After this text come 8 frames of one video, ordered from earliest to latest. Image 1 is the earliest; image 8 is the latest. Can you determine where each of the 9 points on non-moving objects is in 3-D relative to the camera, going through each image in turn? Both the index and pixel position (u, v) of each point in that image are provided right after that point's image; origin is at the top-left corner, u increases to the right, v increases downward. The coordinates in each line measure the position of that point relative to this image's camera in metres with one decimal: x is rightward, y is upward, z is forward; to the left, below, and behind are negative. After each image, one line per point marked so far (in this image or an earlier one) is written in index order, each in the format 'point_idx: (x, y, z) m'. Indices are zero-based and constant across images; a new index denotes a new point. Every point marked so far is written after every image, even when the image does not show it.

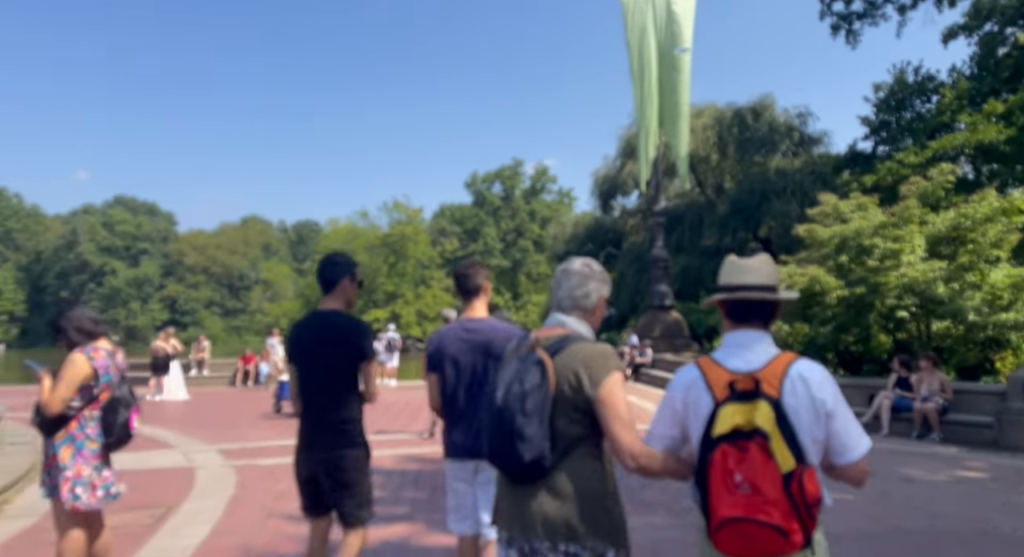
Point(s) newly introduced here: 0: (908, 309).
0: (+6.4, -0.3, +11.9) m
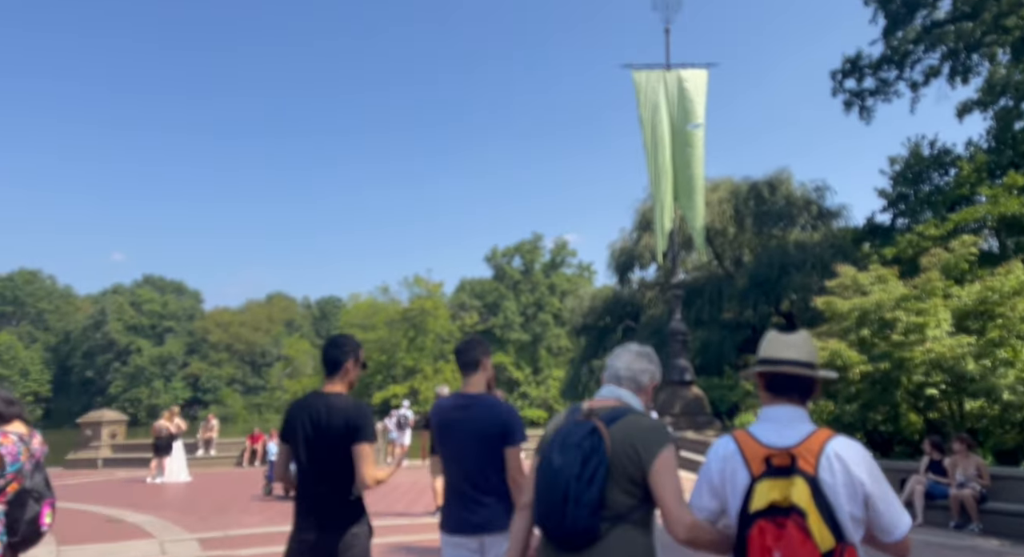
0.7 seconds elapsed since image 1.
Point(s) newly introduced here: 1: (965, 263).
0: (+6.8, -1.7, +11.9) m
1: (+8.3, +0.3, +13.6) m
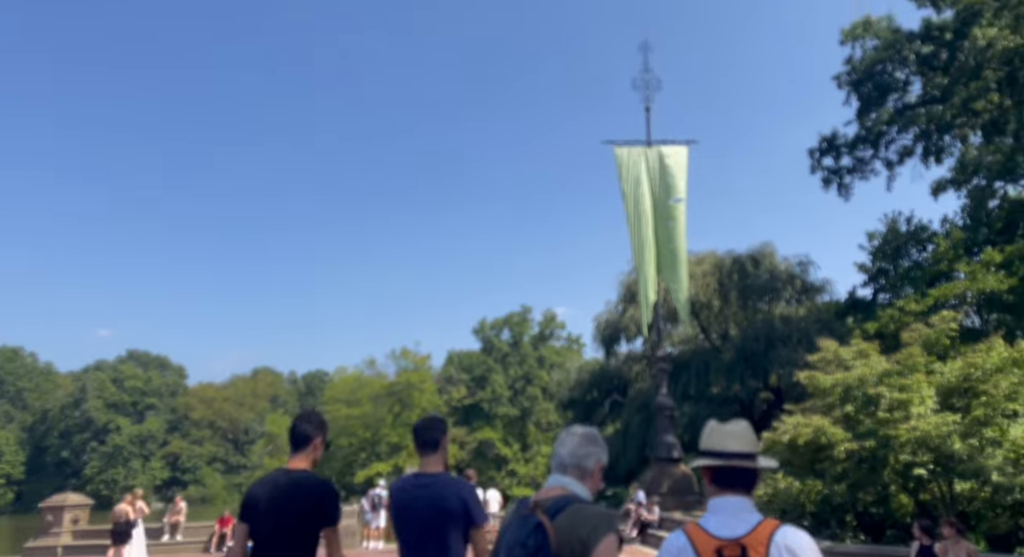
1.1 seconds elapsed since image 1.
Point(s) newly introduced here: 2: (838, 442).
0: (+6.5, -2.9, +11.6) m
1: (+7.9, -1.1, +13.5) m
2: (+5.3, -2.7, +12.2) m
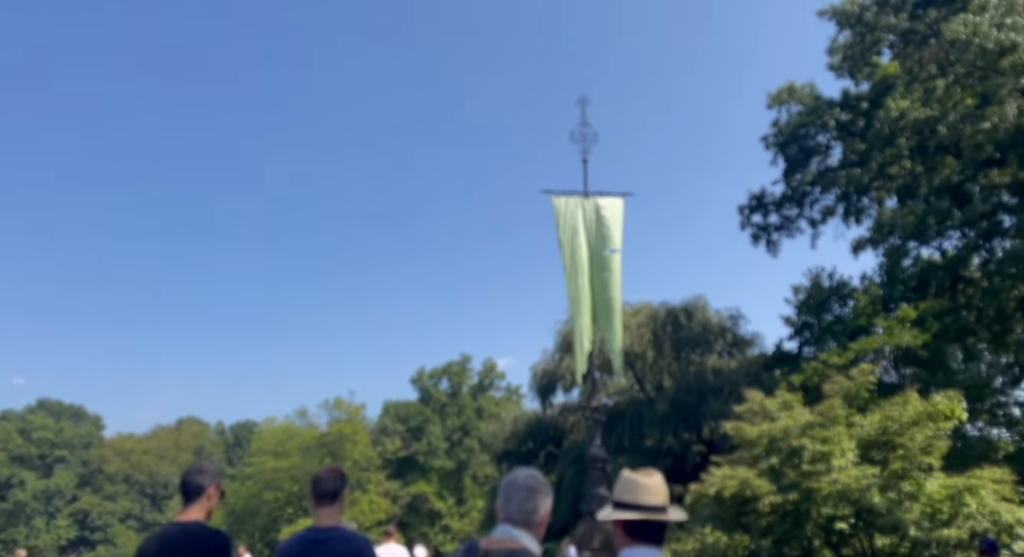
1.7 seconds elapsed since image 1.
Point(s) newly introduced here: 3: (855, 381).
0: (+5.3, -3.8, +11.6) m
1: (+6.6, -2.1, +13.8) m
2: (+4.1, -3.5, +12.1) m
3: (+6.4, -1.9, +13.9) m
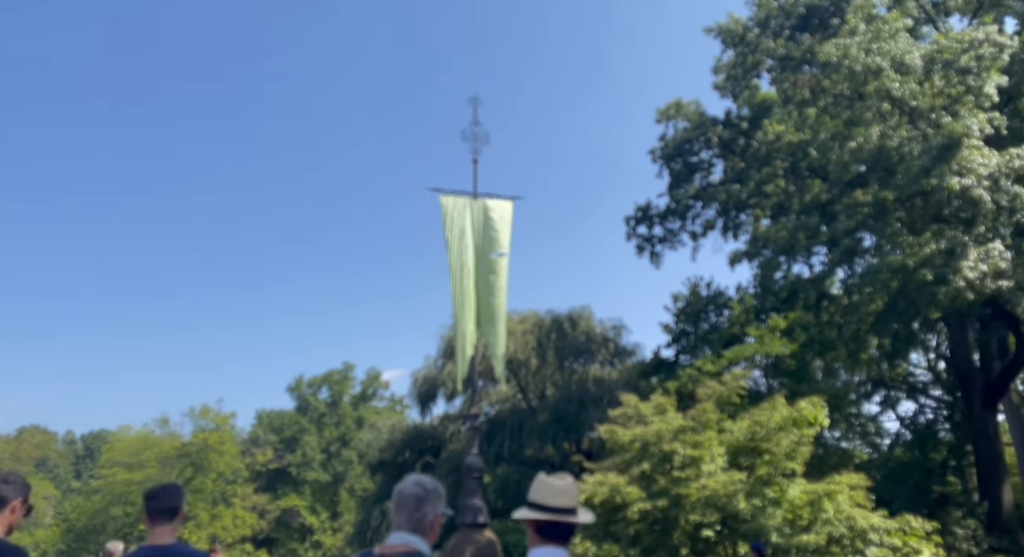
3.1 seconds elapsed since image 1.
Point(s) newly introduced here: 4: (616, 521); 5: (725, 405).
0: (+3.1, -3.8, +11.5) m
1: (+4.2, -2.2, +13.9) m
2: (+1.9, -3.5, +11.8) m
3: (+4.0, -2.0, +14.0) m
4: (+1.7, -4.0, +12.2) m
5: (+3.9, -2.4, +13.8) m
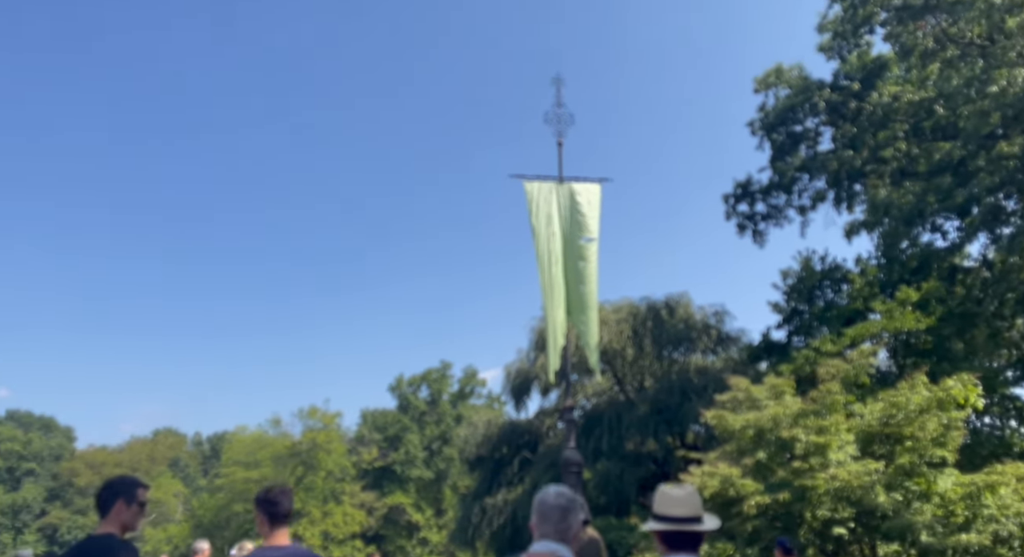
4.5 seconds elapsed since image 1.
0: (+4.5, -3.3, +10.0) m
1: (+5.8, -1.7, +12.2) m
2: (+3.3, -3.1, +10.5) m
3: (+5.6, -1.5, +12.3) m
4: (+3.2, -3.5, +10.9) m
5: (+5.5, -1.8, +12.2) m
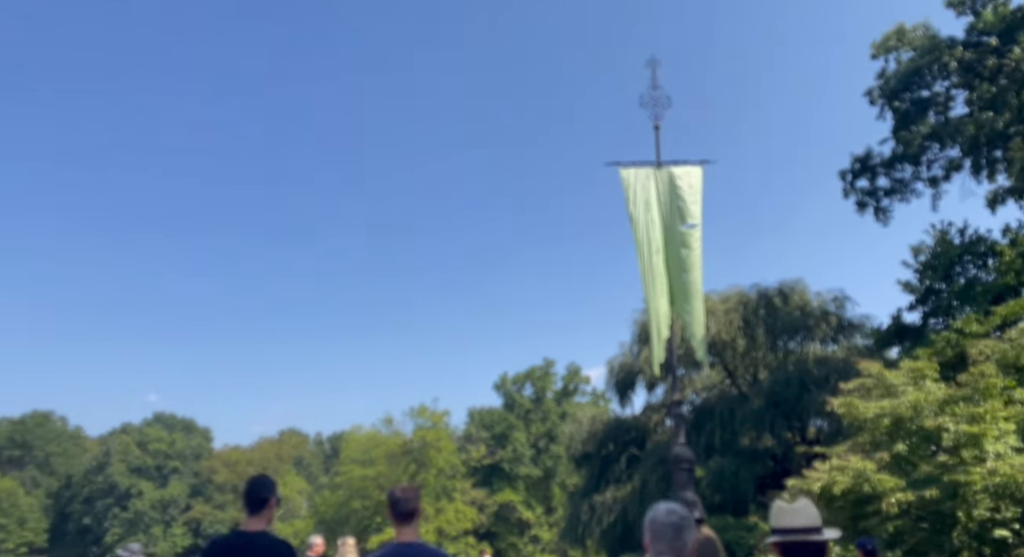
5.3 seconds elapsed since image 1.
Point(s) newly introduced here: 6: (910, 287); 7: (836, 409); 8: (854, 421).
0: (+5.8, -2.9, +8.7) m
1: (+7.3, -1.2, +10.7) m
2: (+4.7, -2.7, +9.3) m
3: (+7.2, -1.0, +10.8) m
4: (+4.7, -3.1, +9.8) m
5: (+7.1, -1.3, +10.7) m
6: (+9.0, -0.2, +16.8) m
7: (+4.7, -1.9, +10.7) m
8: (+4.8, -2.0, +10.4) m
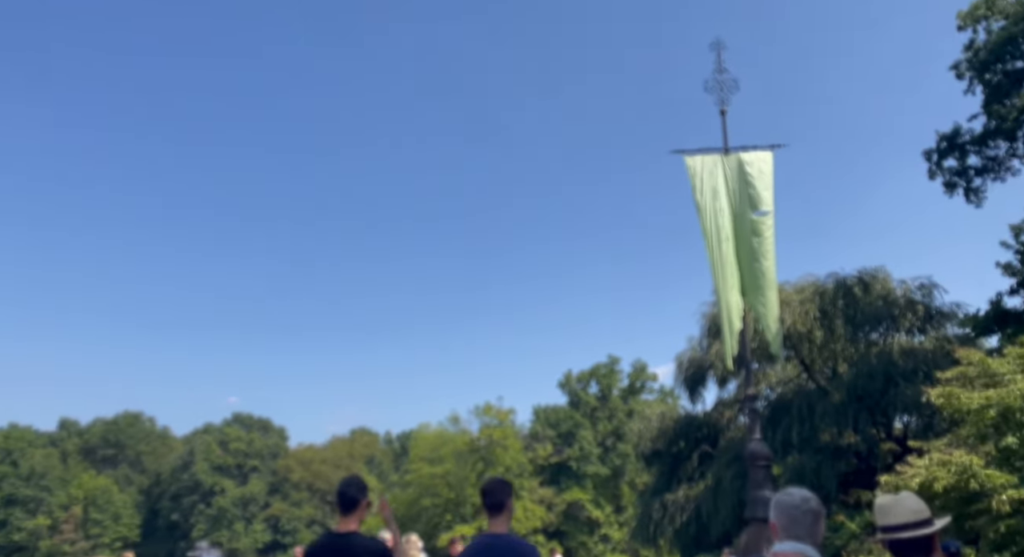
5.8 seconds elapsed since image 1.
0: (+6.6, -2.6, +7.8) m
1: (+8.2, -0.9, +9.7) m
2: (+5.5, -2.4, +8.5) m
3: (+8.1, -0.7, +9.8) m
4: (+5.5, -2.9, +9.0) m
5: (+8.0, -1.0, +9.6) m
6: (+10.4, +0.2, +15.6) m
7: (+5.6, -1.6, +9.9) m
8: (+5.7, -1.8, +9.6) m
